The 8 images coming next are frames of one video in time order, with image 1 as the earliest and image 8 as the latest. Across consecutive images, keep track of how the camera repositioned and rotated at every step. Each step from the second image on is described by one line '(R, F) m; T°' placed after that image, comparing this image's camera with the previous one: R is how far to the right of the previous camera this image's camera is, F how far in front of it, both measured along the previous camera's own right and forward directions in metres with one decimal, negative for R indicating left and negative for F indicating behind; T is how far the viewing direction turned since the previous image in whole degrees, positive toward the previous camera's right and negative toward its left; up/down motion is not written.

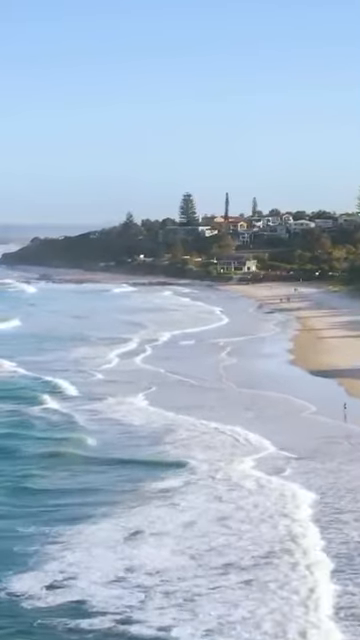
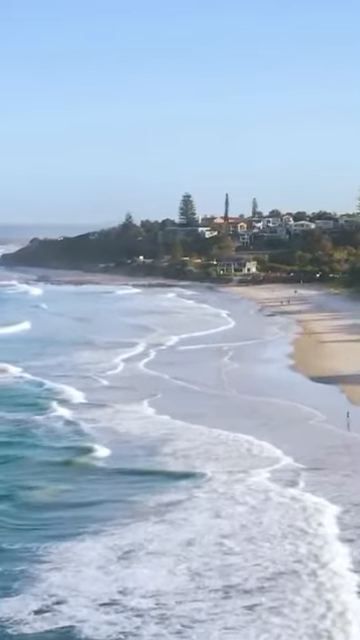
(0.0, +0.3) m; 0°
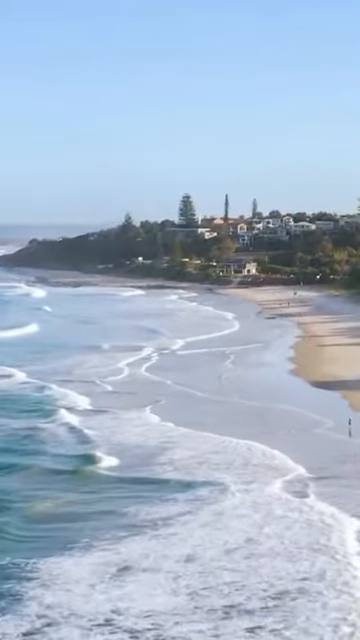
(0.0, +0.5) m; 0°
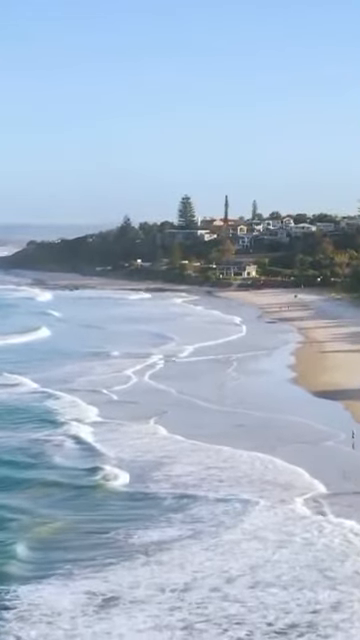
(0.0, +0.8) m; 0°
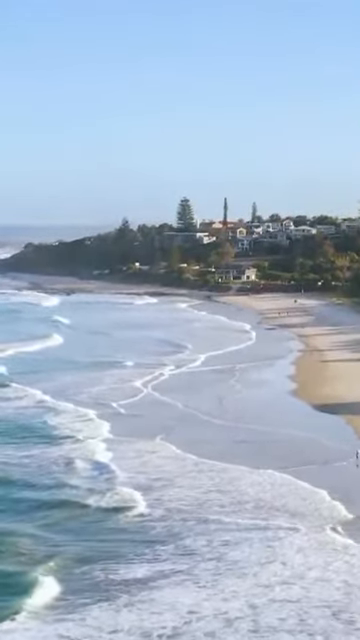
(+0.1, +0.9) m; 0°
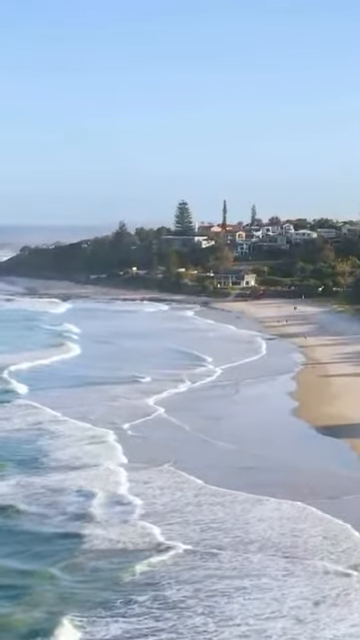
(+0.1, +1.3) m; 0°
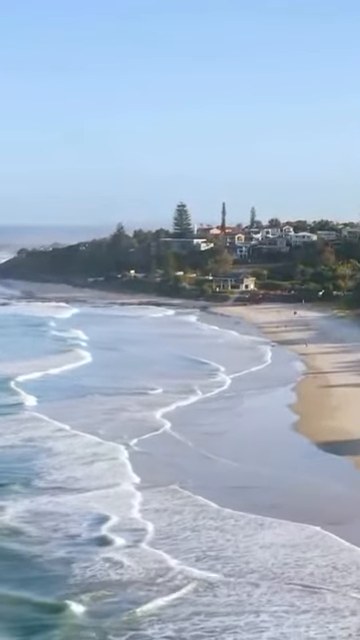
(+0.1, +0.9) m; 0°
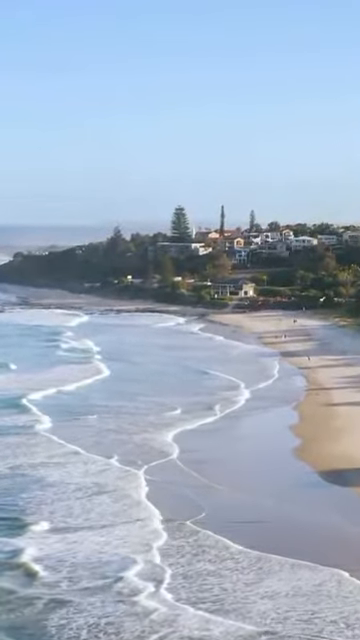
(+0.1, +1.5) m; 0°
